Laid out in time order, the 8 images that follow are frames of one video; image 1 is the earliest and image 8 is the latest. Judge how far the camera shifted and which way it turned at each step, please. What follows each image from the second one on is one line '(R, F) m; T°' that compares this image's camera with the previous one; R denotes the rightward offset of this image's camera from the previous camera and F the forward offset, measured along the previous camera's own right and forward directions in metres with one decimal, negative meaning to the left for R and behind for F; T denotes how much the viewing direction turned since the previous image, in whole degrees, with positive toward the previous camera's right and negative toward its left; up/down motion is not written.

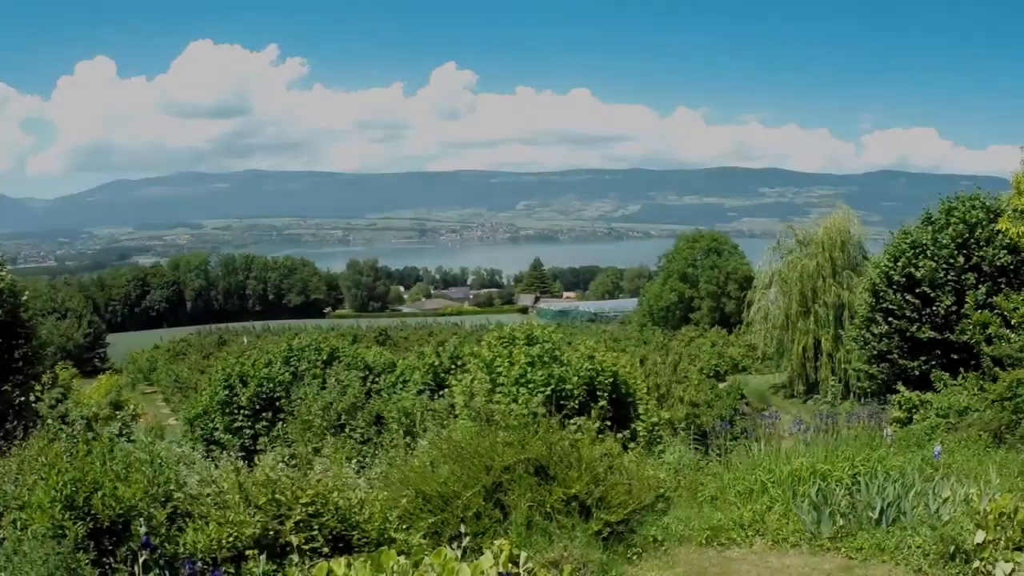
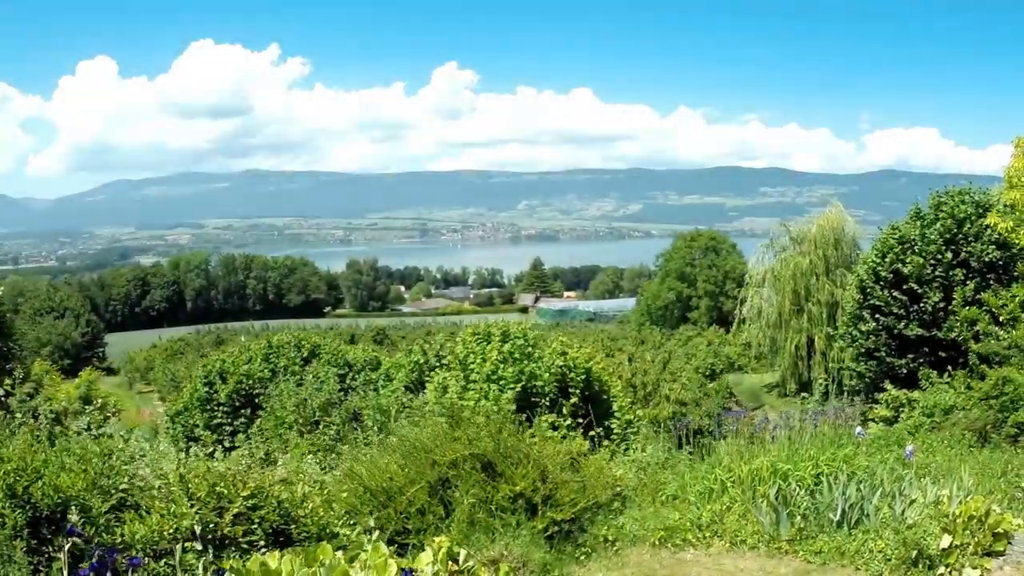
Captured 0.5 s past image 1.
(+0.3, +0.2) m; 0°
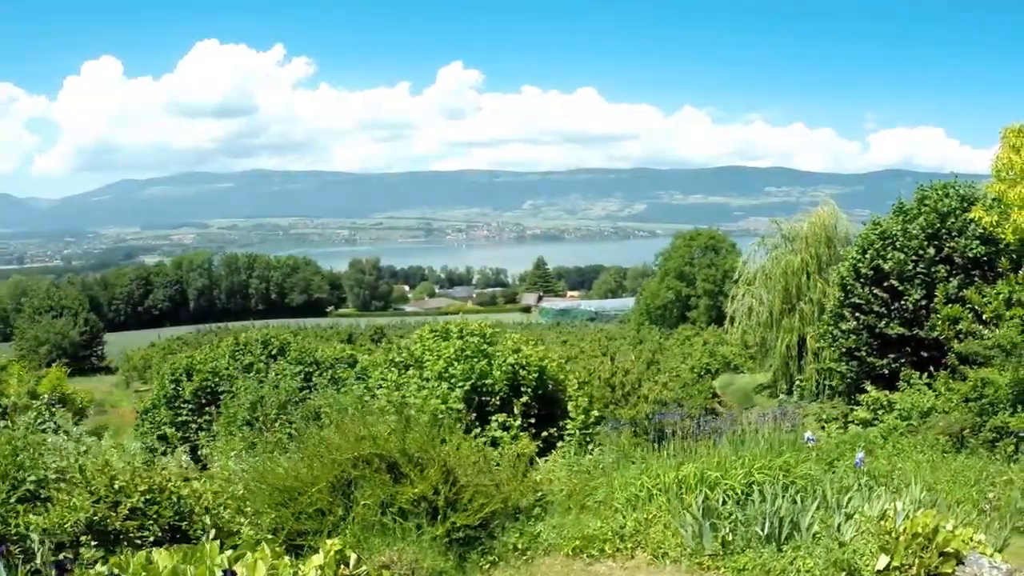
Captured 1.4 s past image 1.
(+0.5, +0.4) m; 0°
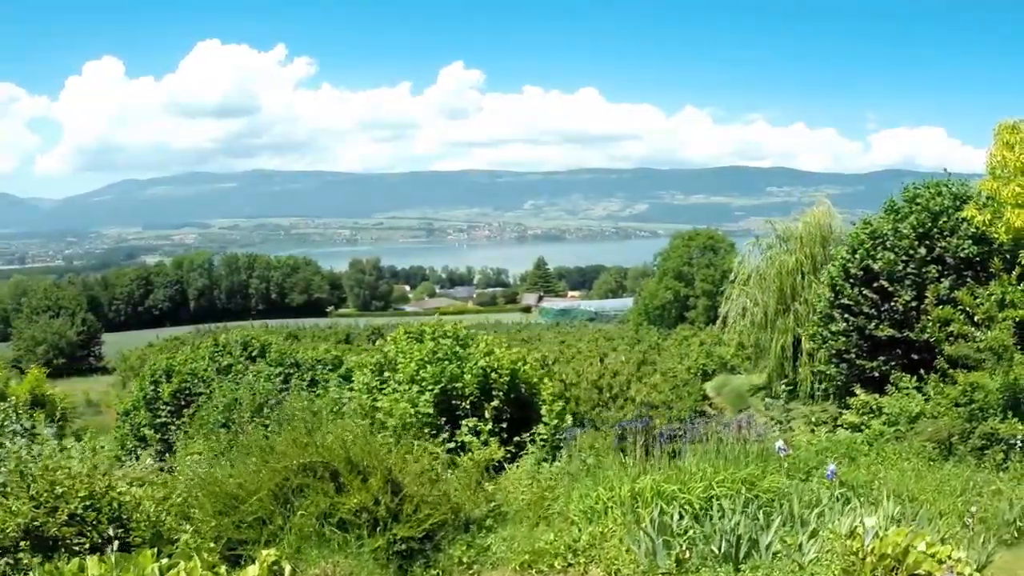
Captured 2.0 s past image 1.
(+0.3, +0.3) m; 0°
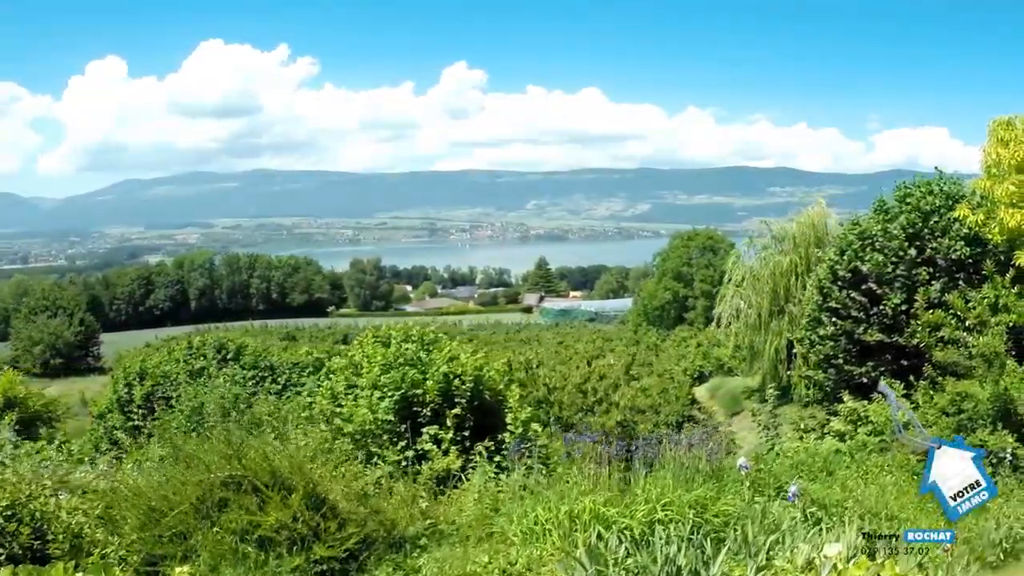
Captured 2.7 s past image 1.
(+0.3, +0.4) m; 0°
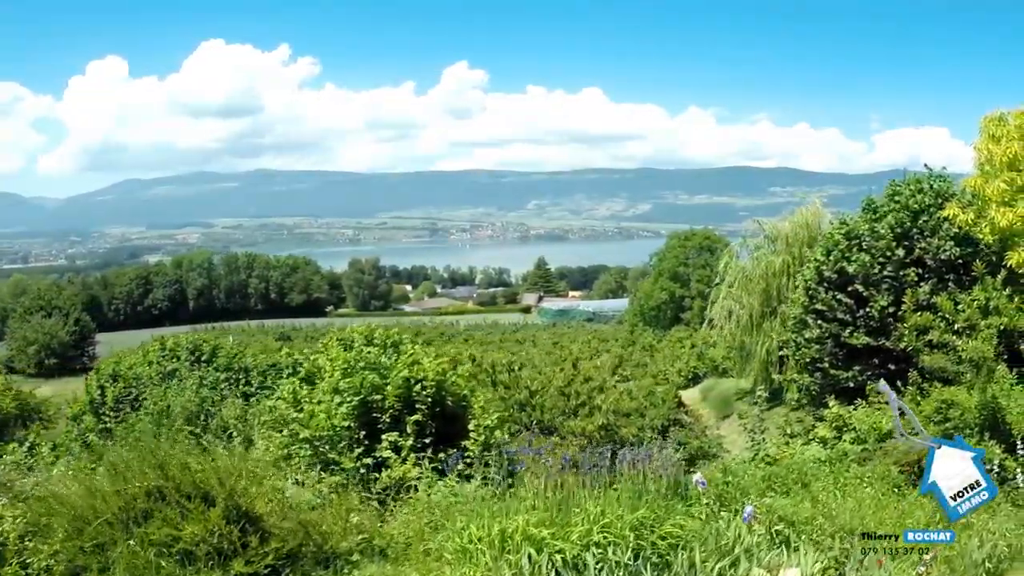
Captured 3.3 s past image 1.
(+0.3, +0.4) m; 0°
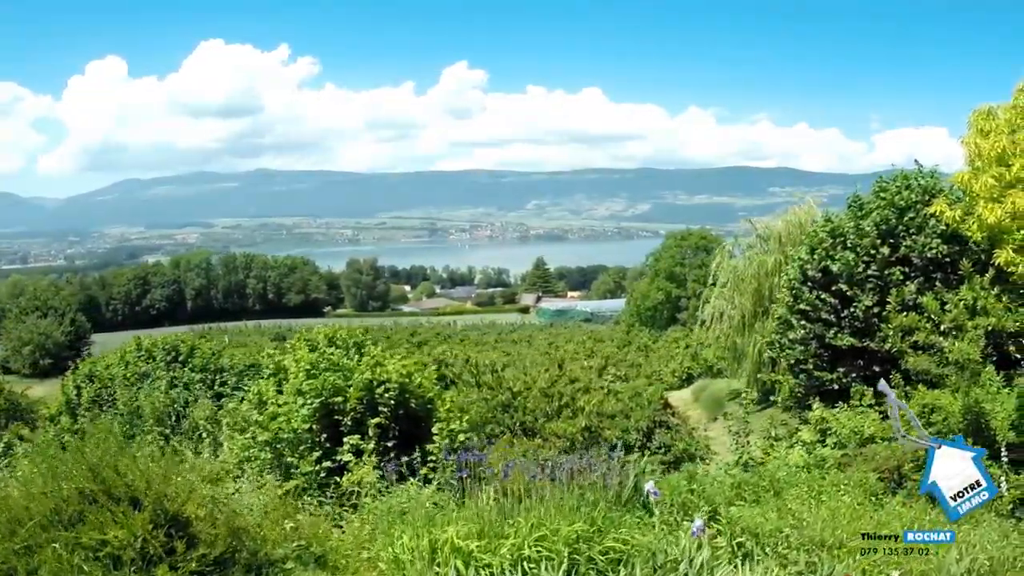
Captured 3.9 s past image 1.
(+0.3, +0.3) m; 0°
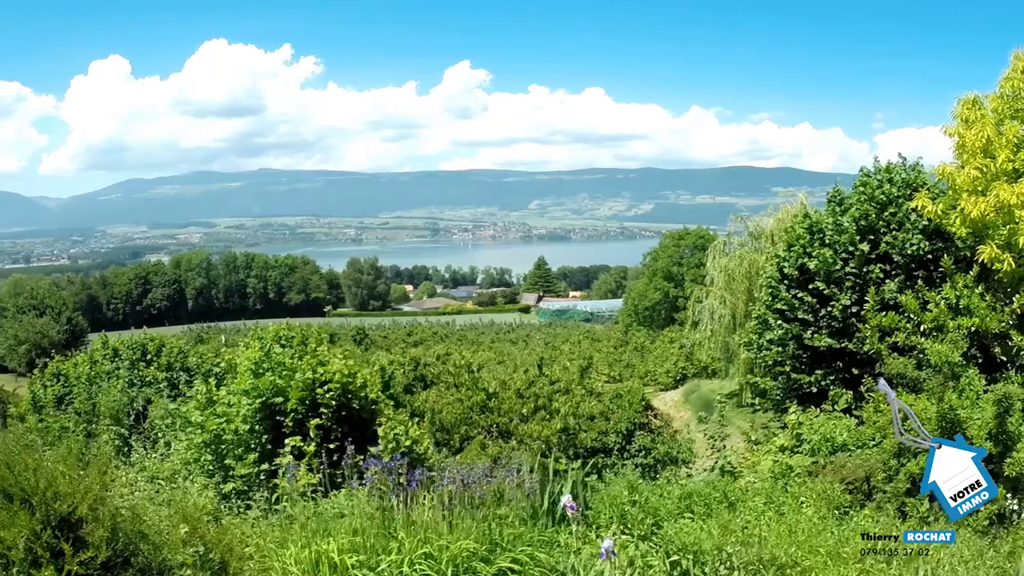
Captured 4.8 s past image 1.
(+0.4, +0.4) m; 0°
